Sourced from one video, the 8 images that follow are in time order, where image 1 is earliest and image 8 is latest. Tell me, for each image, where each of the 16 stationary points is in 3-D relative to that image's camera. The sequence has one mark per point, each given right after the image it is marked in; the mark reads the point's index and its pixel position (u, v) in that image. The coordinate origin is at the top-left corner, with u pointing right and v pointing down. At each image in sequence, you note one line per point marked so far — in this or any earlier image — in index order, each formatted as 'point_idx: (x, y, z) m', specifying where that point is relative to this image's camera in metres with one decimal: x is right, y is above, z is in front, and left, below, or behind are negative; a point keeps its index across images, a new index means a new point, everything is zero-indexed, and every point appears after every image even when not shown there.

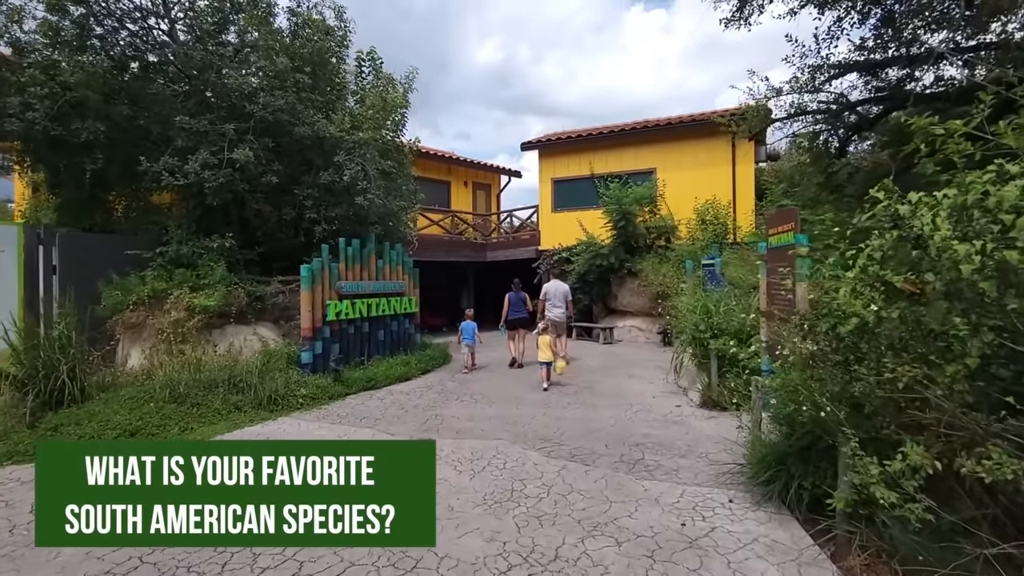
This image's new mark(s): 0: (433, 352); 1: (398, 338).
0: (-1.7, -1.4, +10.3) m
1: (-2.3, -1.0, +10.0) m
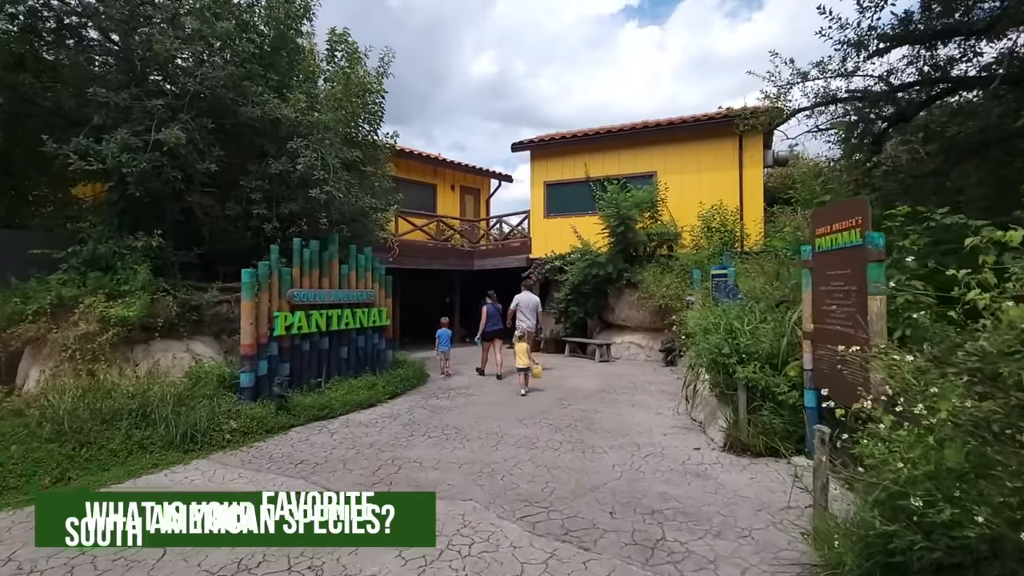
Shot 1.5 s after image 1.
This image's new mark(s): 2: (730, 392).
0: (-1.9, -1.6, +9.0) m
1: (-2.6, -1.2, +8.7) m
2: (+2.4, -1.2, +5.4) m
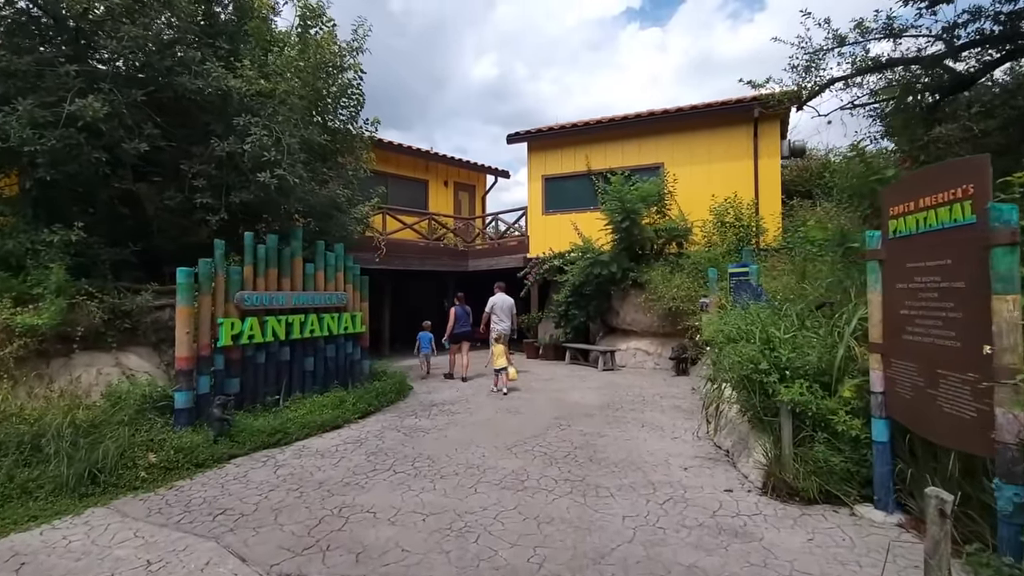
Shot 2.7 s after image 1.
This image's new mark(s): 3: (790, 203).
0: (-2.1, -1.6, +7.9) m
1: (-2.7, -1.2, +7.6) m
2: (+2.3, -1.1, +4.3) m
3: (+7.3, +2.2, +12.7) m
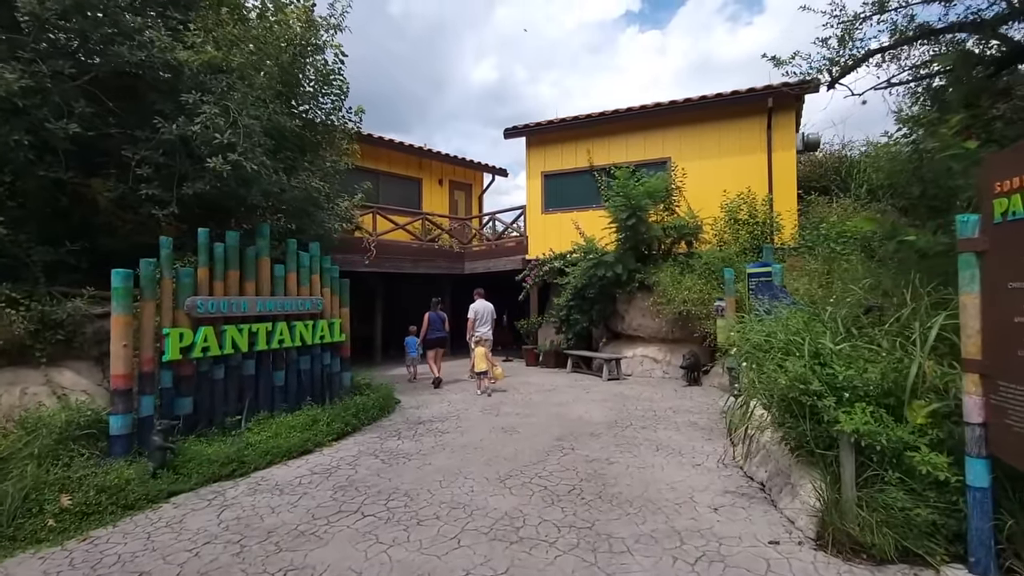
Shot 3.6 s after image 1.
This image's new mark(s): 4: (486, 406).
0: (-2.1, -1.6, +7.1) m
1: (-2.8, -1.3, +6.8) m
2: (+2.2, -1.2, +3.5) m
3: (+7.2, +2.2, +11.9) m
4: (-0.4, -1.9, +7.7) m
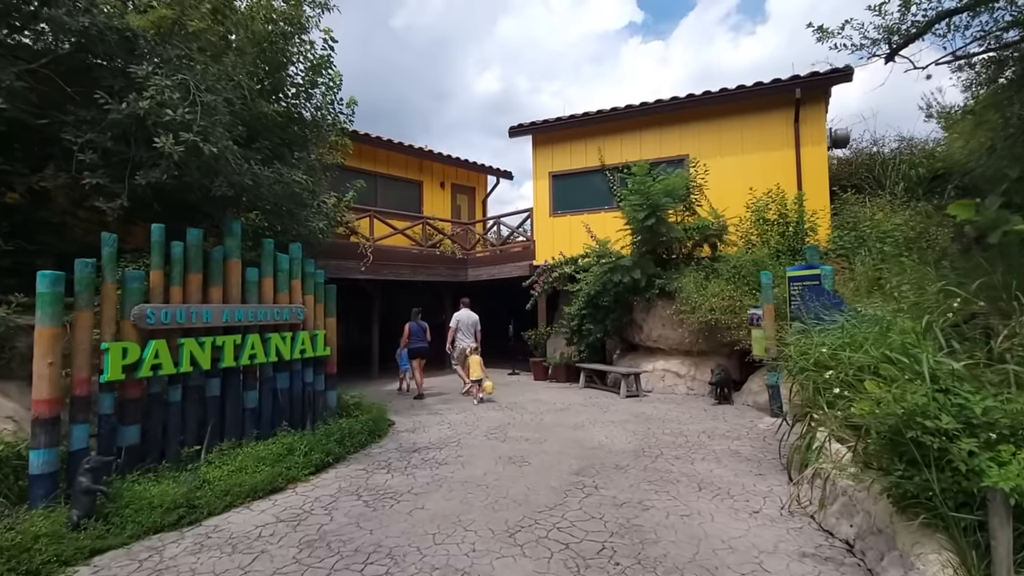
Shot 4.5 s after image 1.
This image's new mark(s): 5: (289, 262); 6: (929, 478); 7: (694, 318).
0: (-2.0, -1.7, +6.2) m
1: (-2.7, -1.4, +5.9) m
2: (+2.3, -1.1, +2.5) m
3: (+7.4, +2.0, +11.0) m
4: (-0.3, -2.0, +6.8) m
5: (-2.7, +0.3, +5.9) m
6: (+2.2, -1.0, +2.6) m
7: (+3.2, -0.5, +8.7) m
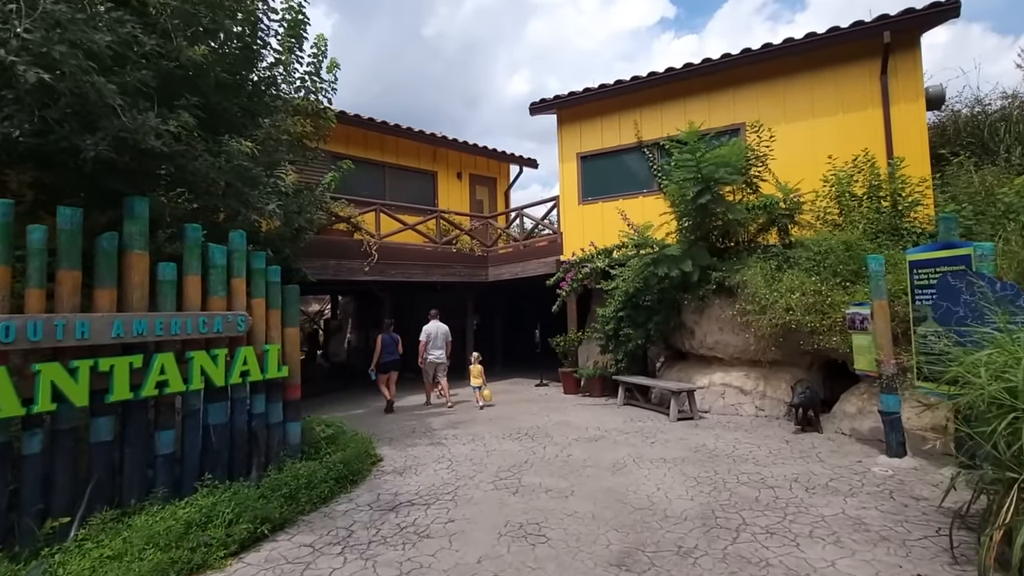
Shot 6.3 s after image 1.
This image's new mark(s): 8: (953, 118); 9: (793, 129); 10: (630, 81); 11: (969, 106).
0: (-1.9, -1.7, +4.7) m
1: (-2.5, -1.4, +4.4) m
2: (+2.1, -1.0, +0.7) m
3: (+7.7, +2.2, +8.8) m
4: (-0.1, -1.9, +5.1) m
5: (-2.6, +0.3, +4.5) m
6: (+2.0, -0.9, +0.8) m
7: (+3.5, -0.4, +6.8) m
8: (+9.2, +3.6, +10.2) m
9: (+5.1, +2.9, +8.9) m
10: (+2.4, +4.2, +10.0) m
11: (+9.8, +3.9, +10.4) m
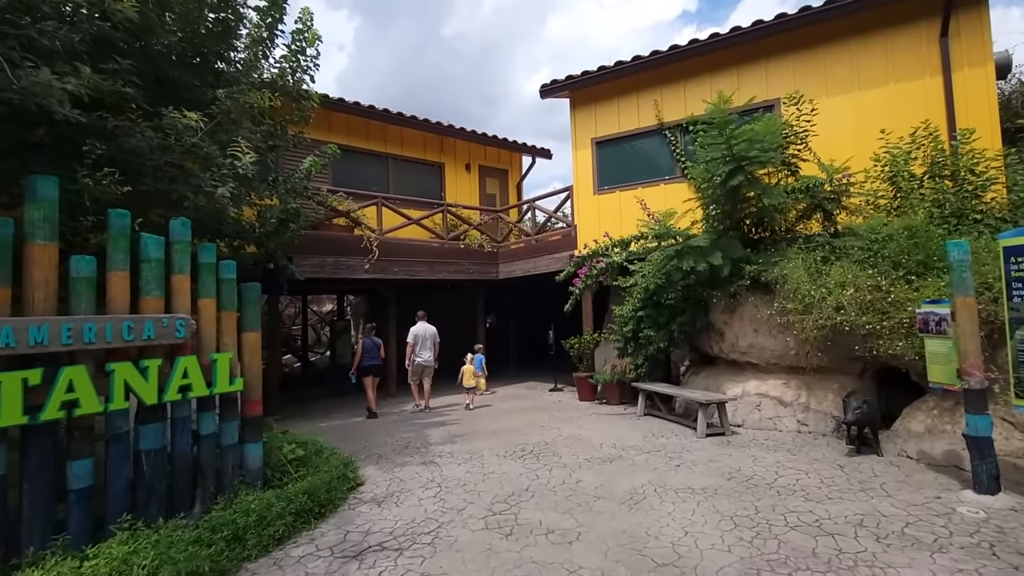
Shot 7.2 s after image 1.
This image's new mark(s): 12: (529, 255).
0: (-1.9, -1.7, +3.9) m
1: (-2.6, -1.4, +3.7) m
2: (+1.9, -1.0, -0.2) m
3: (+7.8, +2.3, +7.7) m
4: (-0.1, -1.9, +4.3) m
5: (-2.7, +0.3, +3.8) m
6: (+1.8, -0.9, -0.1) m
7: (+3.5, -0.4, +5.8) m
8: (+9.4, +3.7, +9.0) m
9: (+5.2, +3.0, +7.9) m
10: (+2.6, +4.3, +9.0) m
11: (+9.9, +4.0, +9.2) m
12: (+0.3, +0.8, +11.0) m
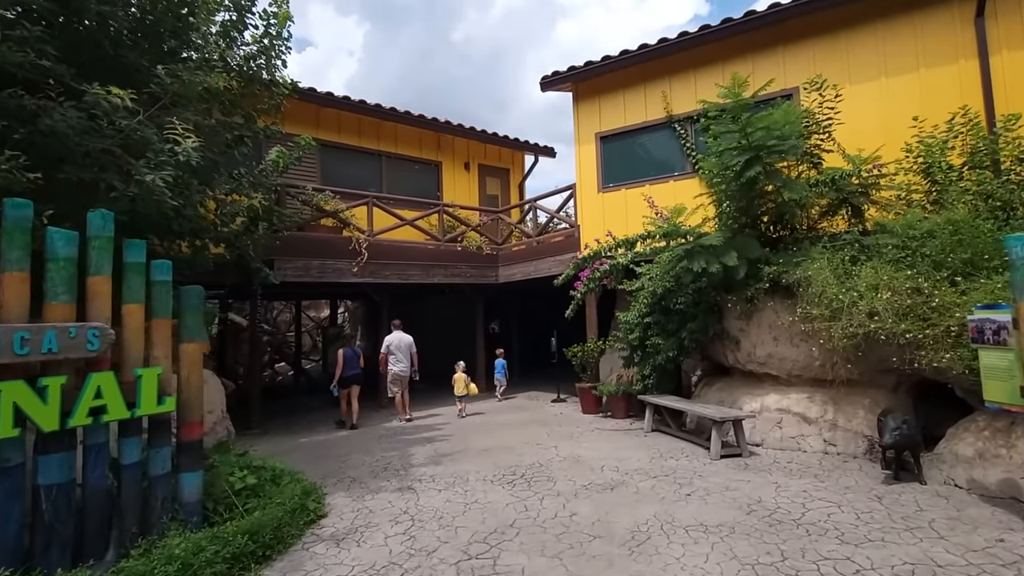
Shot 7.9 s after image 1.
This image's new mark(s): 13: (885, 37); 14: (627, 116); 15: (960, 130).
0: (-2.1, -1.7, +3.3) m
1: (-2.8, -1.4, +3.1) m
2: (+1.7, -1.0, -0.9) m
3: (+7.8, +2.2, +6.9) m
4: (-0.3, -1.9, +3.7) m
5: (-2.9, +0.3, +3.2) m
6: (+1.6, -0.8, -0.8) m
7: (+3.4, -0.4, +5.1) m
8: (+9.3, +3.7, +8.2) m
9: (+5.2, +2.9, +7.2) m
10: (+2.5, +4.2, +8.4) m
11: (+9.9, +4.0, +8.4) m
12: (+0.3, +0.7, +10.3) m
13: (+5.4, +3.7, +7.0) m
14: (+2.1, +3.2, +9.1) m
15: (+5.5, +2.0, +6.0) m
